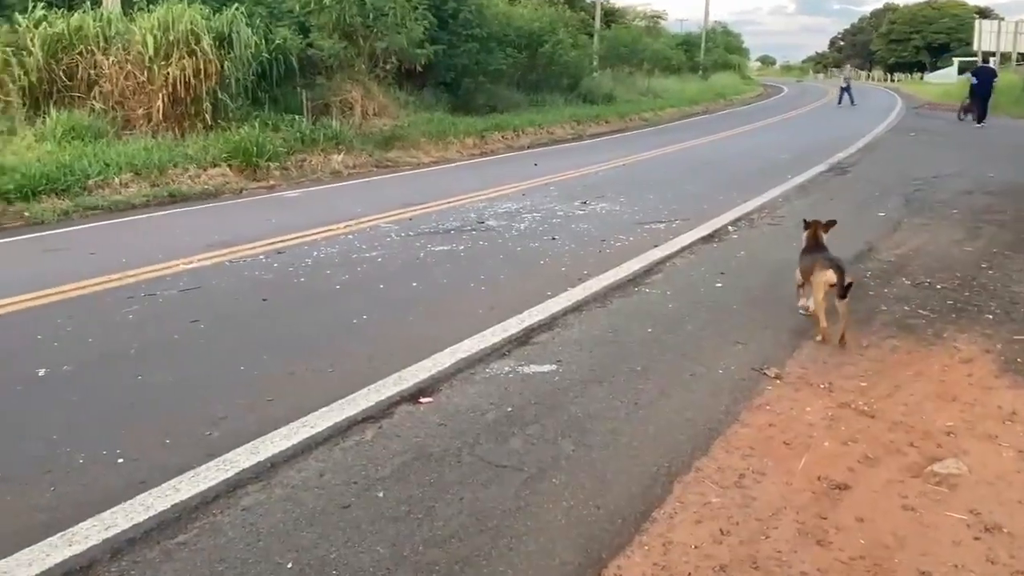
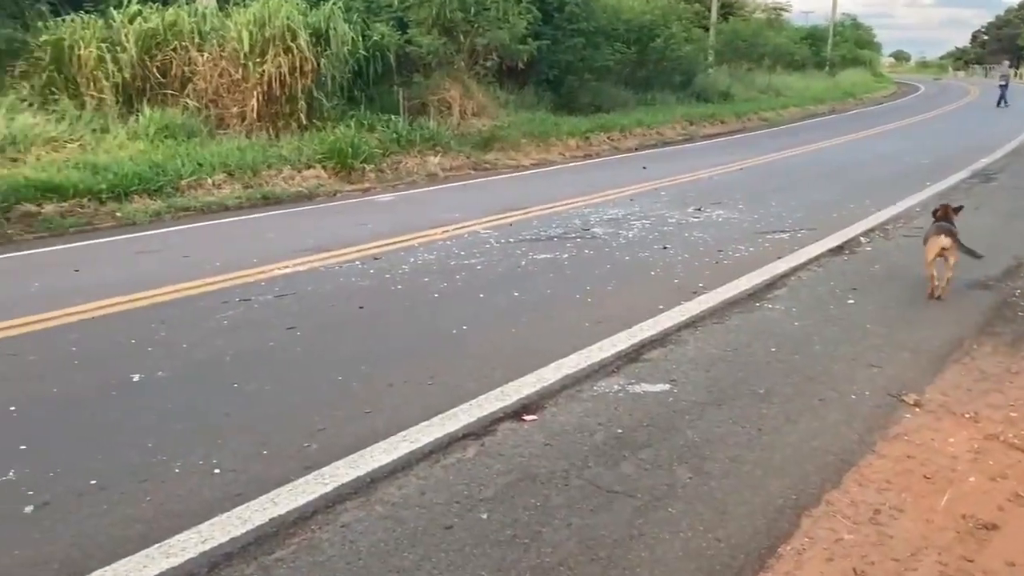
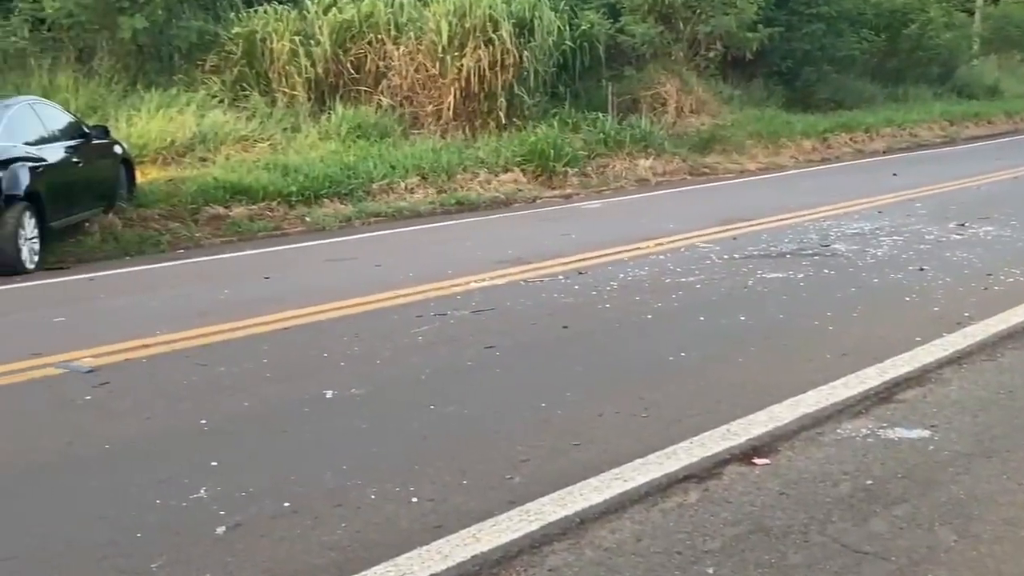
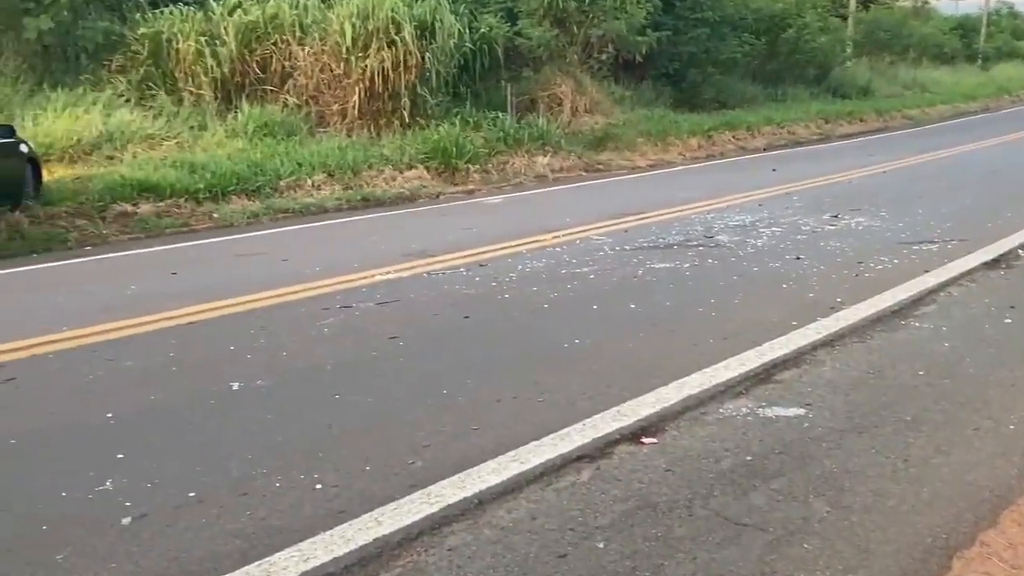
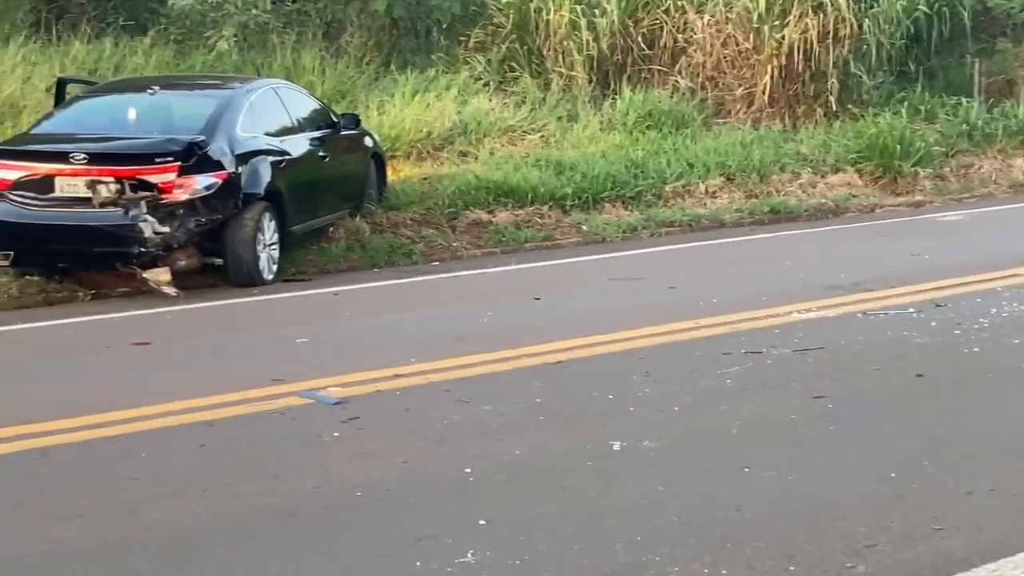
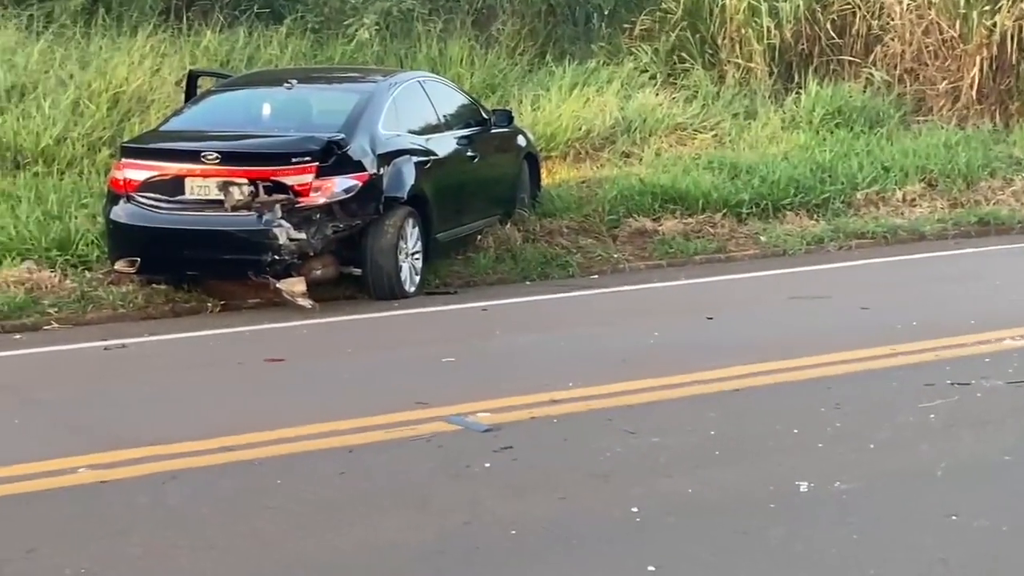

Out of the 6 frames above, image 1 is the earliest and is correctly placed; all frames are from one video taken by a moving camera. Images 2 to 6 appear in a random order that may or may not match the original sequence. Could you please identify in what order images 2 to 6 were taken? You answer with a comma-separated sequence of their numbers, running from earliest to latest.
2, 4, 3, 5, 6
